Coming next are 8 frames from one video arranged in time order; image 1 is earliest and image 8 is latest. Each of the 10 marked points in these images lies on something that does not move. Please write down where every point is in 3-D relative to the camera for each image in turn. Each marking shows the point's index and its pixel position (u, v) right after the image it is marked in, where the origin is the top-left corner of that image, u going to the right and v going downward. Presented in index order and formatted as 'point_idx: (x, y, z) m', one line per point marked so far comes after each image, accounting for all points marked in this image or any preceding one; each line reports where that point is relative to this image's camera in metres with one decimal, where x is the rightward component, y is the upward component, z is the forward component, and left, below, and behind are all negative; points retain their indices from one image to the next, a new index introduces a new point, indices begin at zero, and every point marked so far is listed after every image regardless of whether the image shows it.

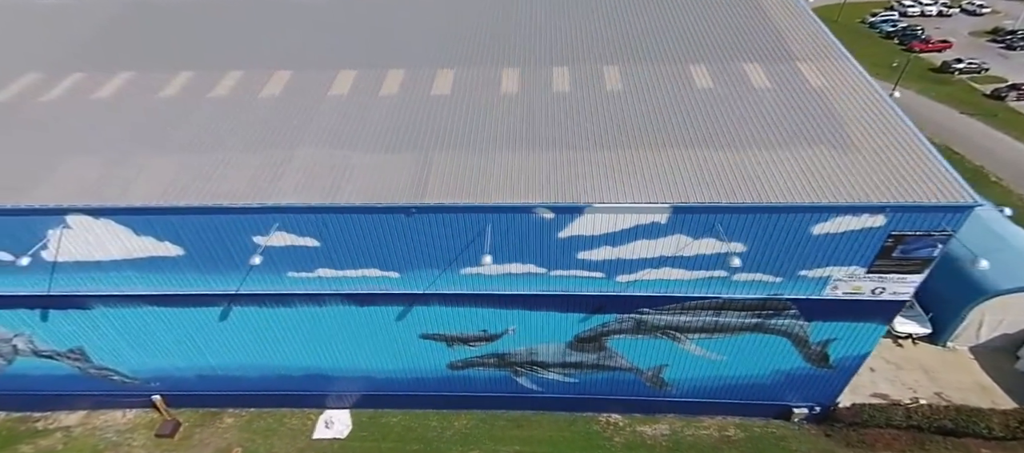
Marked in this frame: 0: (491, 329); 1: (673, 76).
0: (-0.6, -2.7, +13.7) m
1: (+4.8, +4.3, +14.5) m
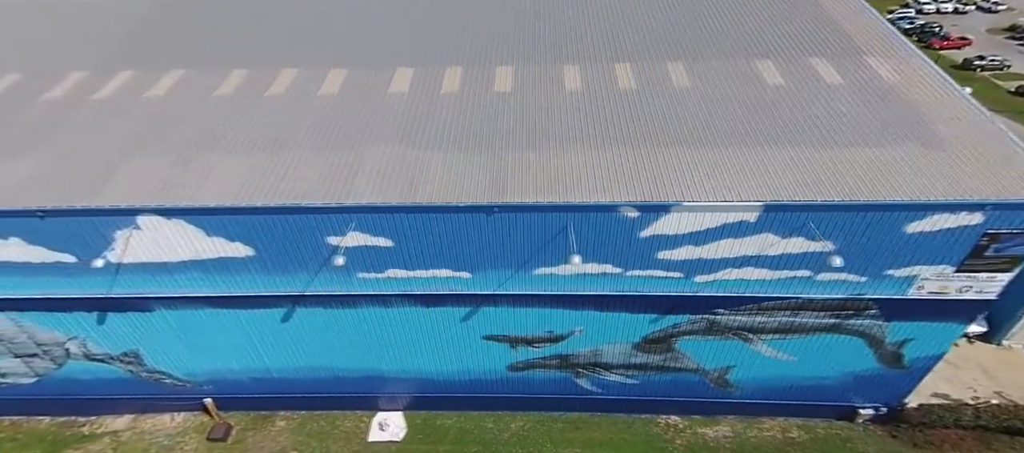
0: (+1.2, -2.7, +13.4) m
1: (+6.5, +4.3, +14.3) m
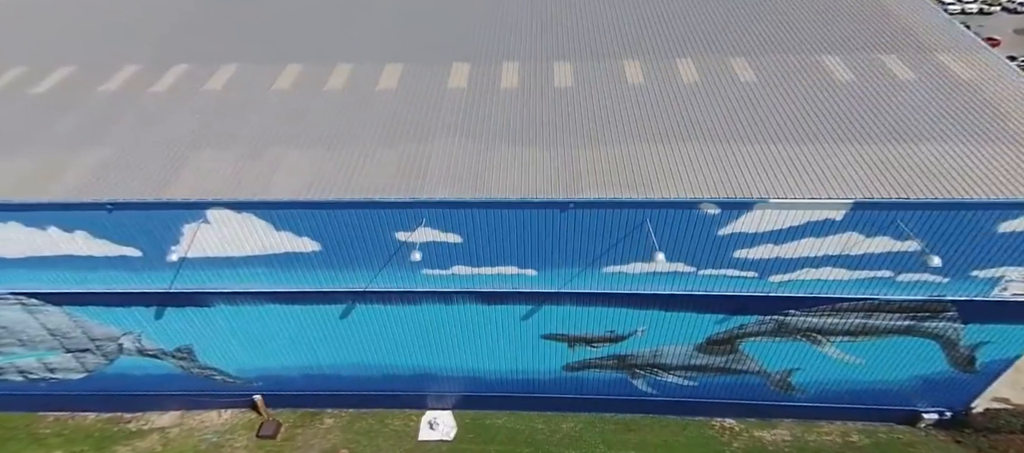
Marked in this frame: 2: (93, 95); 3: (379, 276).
0: (+2.8, -2.7, +13.2) m
1: (+8.2, +4.3, +14.0) m
2: (-11.6, +3.6, +14.2) m
3: (-3.2, -1.2, +12.1) m
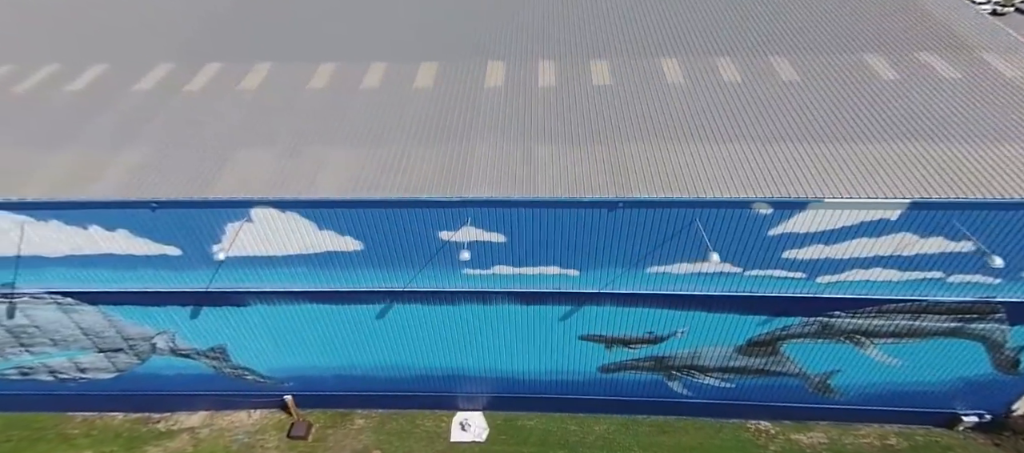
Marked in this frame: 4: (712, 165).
0: (+3.7, -2.7, +13.1) m
1: (+9.2, +4.3, +13.9) m
2: (-10.6, +3.7, +14.1) m
3: (-2.2, -1.2, +12.0) m
4: (+4.5, +1.4, +11.4) m
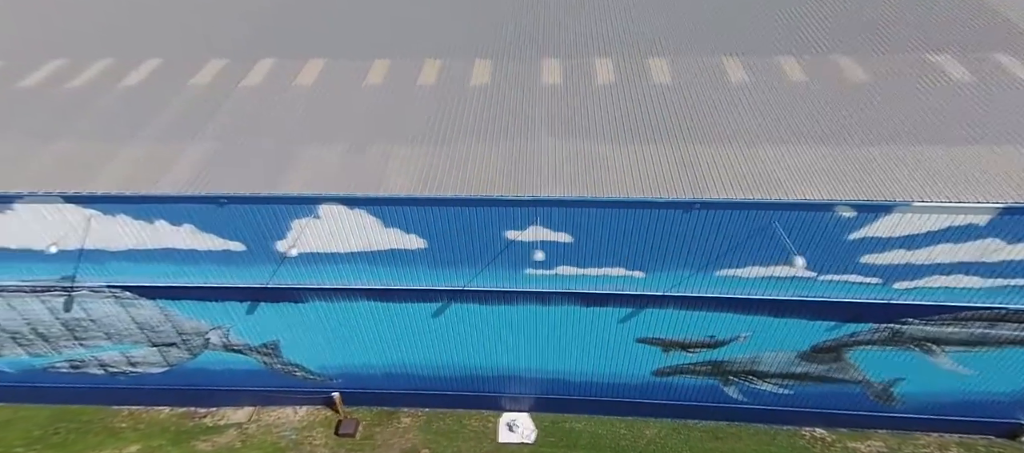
0: (+5.2, -2.7, +12.8) m
1: (+10.7, +4.2, +13.5) m
2: (-9.0, +3.8, +14.1) m
3: (-0.7, -1.1, +11.8) m
4: (+6.0, +1.3, +11.2) m
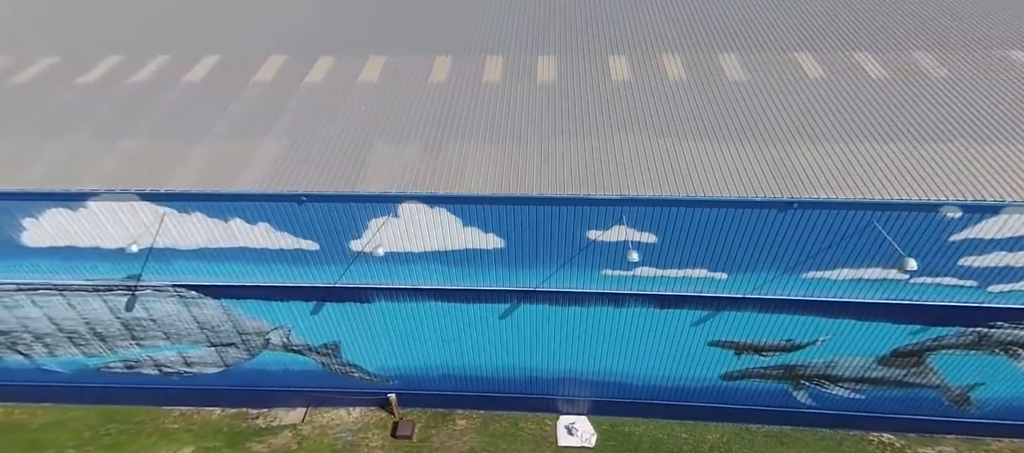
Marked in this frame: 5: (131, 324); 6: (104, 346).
0: (+7.0, -2.7, +12.5) m
1: (+12.5, +4.2, +13.1) m
2: (-7.2, +3.8, +13.9) m
3: (+1.0, -1.1, +11.6) m
4: (+7.7, +1.3, +10.8) m
5: (-10.2, -2.6, +13.8) m
6: (-11.6, -3.4, +14.6) m
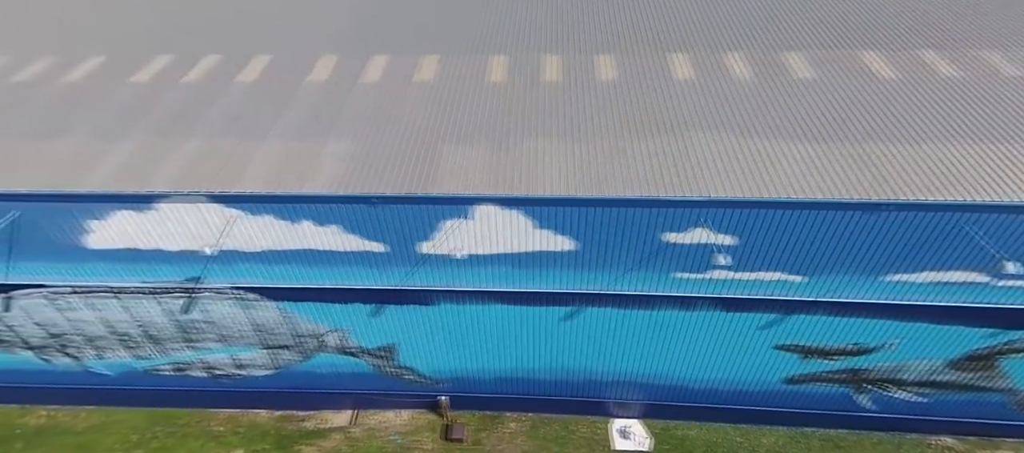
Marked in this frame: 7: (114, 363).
0: (+8.5, -2.8, +12.3) m
1: (+14.1, +4.1, +12.9) m
2: (-5.6, +3.8, +13.7) m
3: (+2.6, -1.2, +11.4) m
4: (+9.3, +1.3, +10.6) m
5: (-8.7, -2.7, +13.6) m
6: (-10.0, -3.4, +14.4) m
7: (-11.7, -4.0, +15.1) m
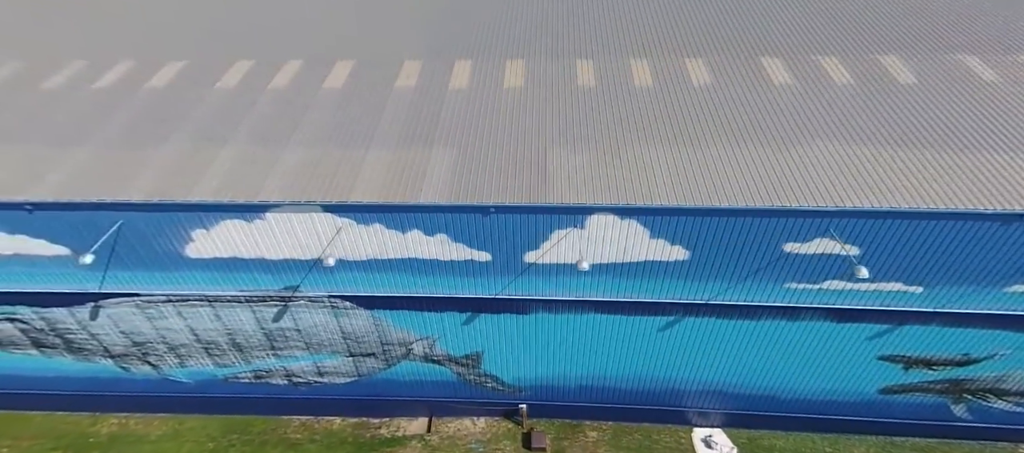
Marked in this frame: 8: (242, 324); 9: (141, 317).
0: (+10.9, -3.0, +12.1) m
1: (+16.5, +4.0, +12.6) m
2: (-3.2, +3.6, +13.5) m
3: (+5.0, -1.4, +11.2) m
4: (+11.6, +1.1, +10.4) m
5: (-6.3, -2.9, +13.5) m
6: (-7.6, -3.6, +14.3) m
7: (-9.3, -4.2, +15.0) m
8: (-7.0, -2.6, +13.3) m
9: (-9.7, -2.4, +13.4) m
